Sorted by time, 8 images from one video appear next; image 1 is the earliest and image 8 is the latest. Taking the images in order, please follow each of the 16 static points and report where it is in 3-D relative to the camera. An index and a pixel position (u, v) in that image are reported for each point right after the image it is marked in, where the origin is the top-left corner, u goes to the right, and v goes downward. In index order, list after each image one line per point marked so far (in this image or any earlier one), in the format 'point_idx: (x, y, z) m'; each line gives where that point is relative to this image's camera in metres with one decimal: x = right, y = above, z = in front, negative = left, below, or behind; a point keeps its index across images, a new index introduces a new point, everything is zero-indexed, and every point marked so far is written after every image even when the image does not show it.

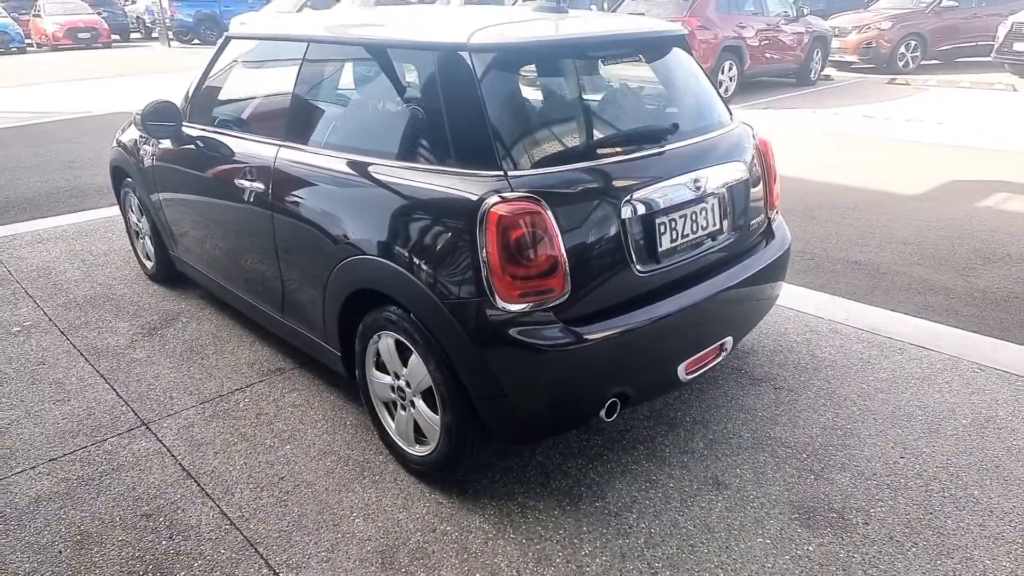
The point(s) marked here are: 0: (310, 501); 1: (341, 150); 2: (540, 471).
0: (-0.7, -0.8, +2.6) m
1: (-0.6, +0.6, +2.8) m
2: (+0.1, -0.7, +2.7) m
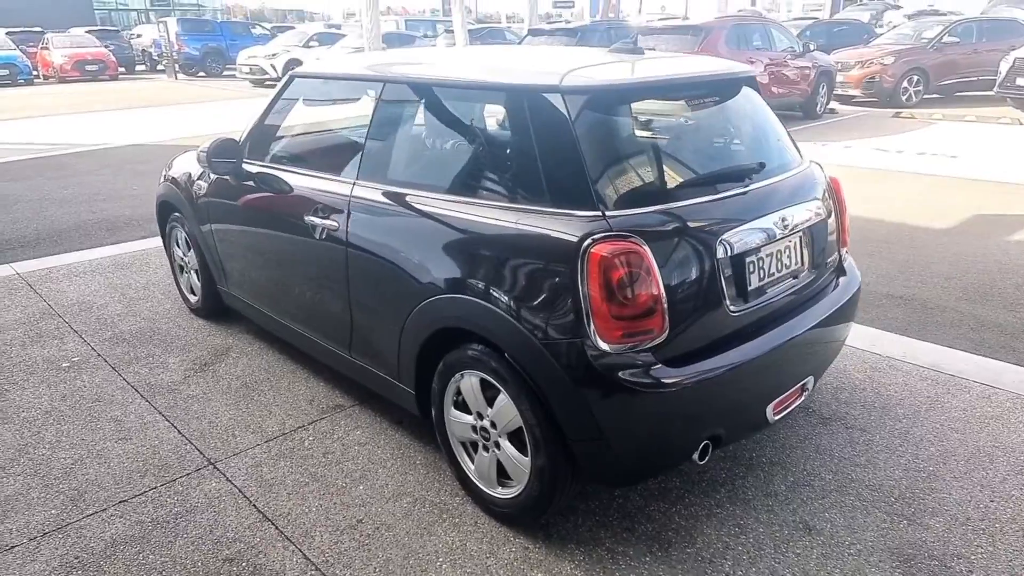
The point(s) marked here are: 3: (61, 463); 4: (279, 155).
0: (-0.4, -0.9, +2.5) m
1: (-0.3, +0.4, +2.8) m
2: (+0.4, -0.9, +2.6) m
3: (-2.0, -0.8, +3.0) m
4: (-1.2, +0.7, +3.7) m
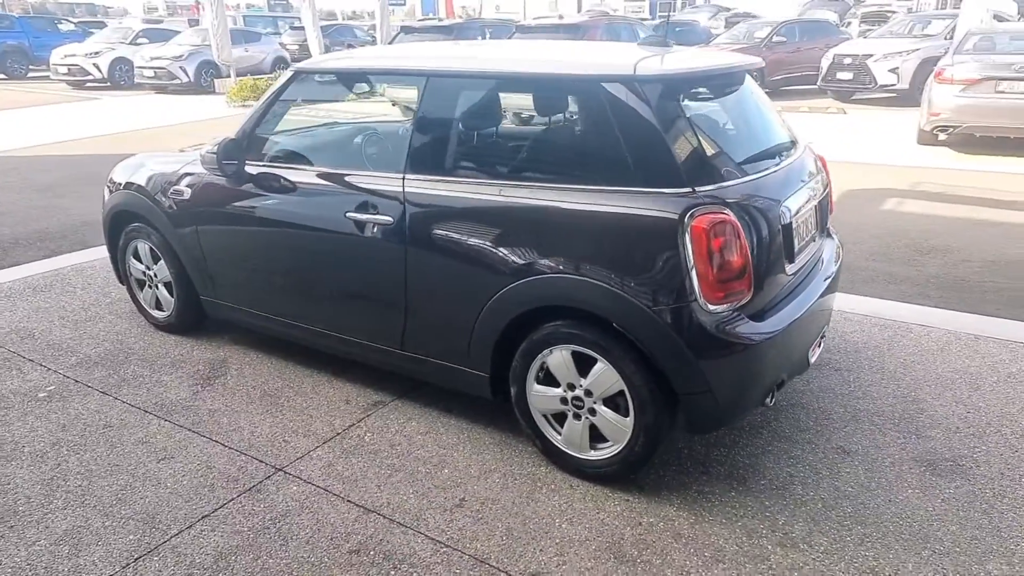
0: (0.0, -0.9, +2.6) m
1: (-0.1, +0.5, +2.9) m
2: (+0.8, -0.7, +2.9) m
3: (-1.7, -0.8, +2.8) m
4: (-1.2, +0.7, +3.7) m
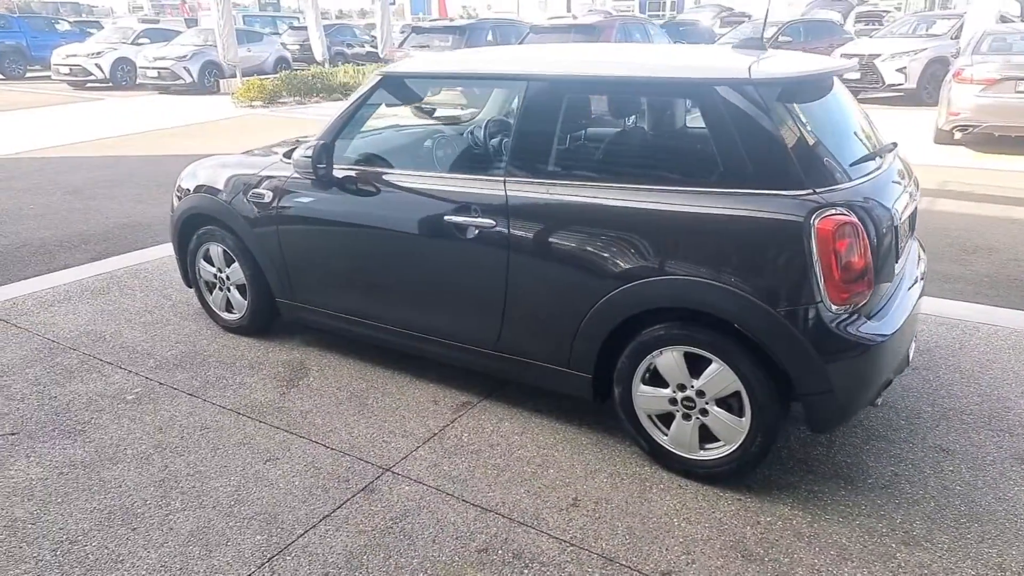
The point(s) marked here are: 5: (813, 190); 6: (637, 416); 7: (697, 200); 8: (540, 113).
0: (+0.4, -0.9, +2.7) m
1: (+0.4, +0.5, +3.0) m
2: (+1.2, -0.8, +3.0) m
3: (-1.2, -0.9, +2.9) m
4: (-0.7, +0.7, +3.7) m
5: (+1.2, +0.4, +2.6) m
6: (+0.5, -0.6, +3.0) m
7: (+0.7, +0.3, +2.7) m
8: (+0.1, +0.8, +3.1) m
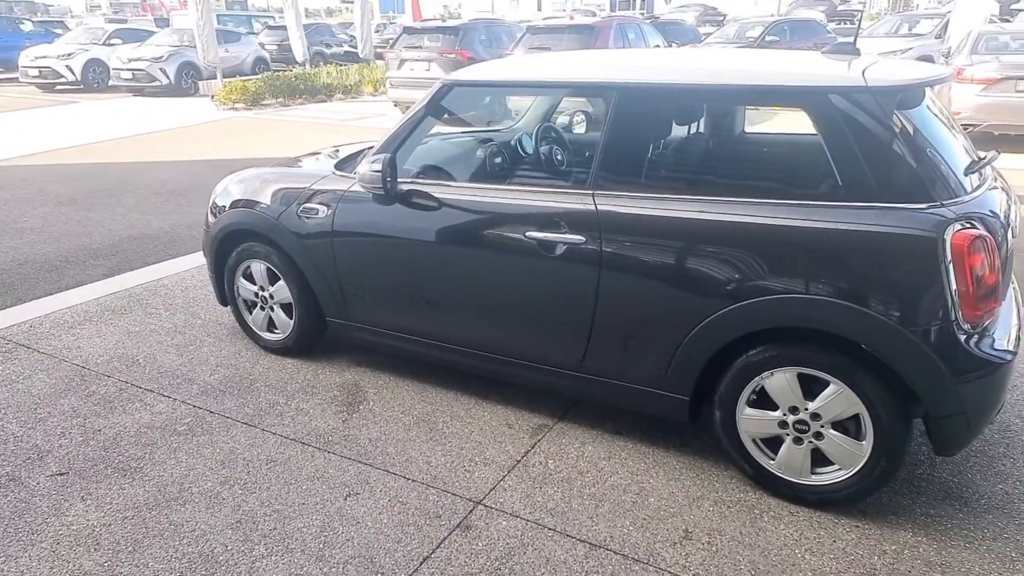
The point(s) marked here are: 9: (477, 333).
0: (+0.9, -1.0, +2.6) m
1: (+0.8, +0.4, +2.8) m
2: (+1.7, -0.8, +2.9) m
3: (-0.8, -1.0, +2.7) m
4: (-0.4, +0.6, +3.5) m
5: (+1.6, +0.3, +2.5) m
6: (+0.9, -0.6, +2.8) m
7: (+1.1, +0.3, +2.6) m
8: (+0.5, +0.7, +3.0) m
9: (-0.2, -0.2, +3.4) m
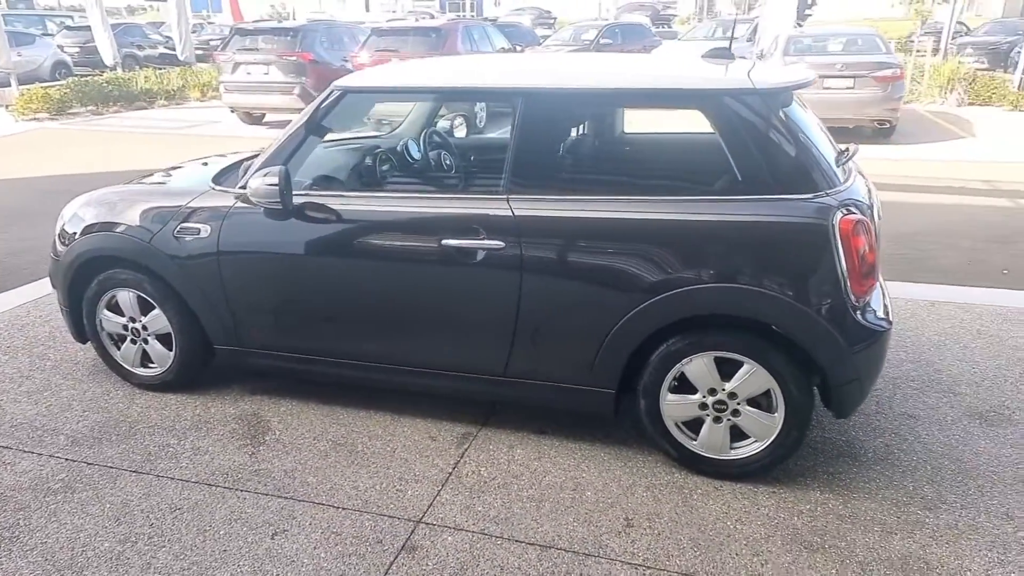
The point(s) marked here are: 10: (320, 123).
0: (+0.7, -0.9, +2.7) m
1: (+0.4, +0.4, +2.9) m
2: (+1.4, -0.7, +3.2) m
3: (-1.0, -1.1, +2.4) m
4: (-0.9, +0.5, +3.4) m
5: (+1.3, +0.4, +2.8) m
6: (+0.7, -0.6, +3.0) m
7: (+0.8, +0.3, +2.8) m
8: (+0.1, +0.7, +3.0) m
9: (-0.6, -0.3, +3.3) m
10: (-1.0, +0.8, +3.4) m
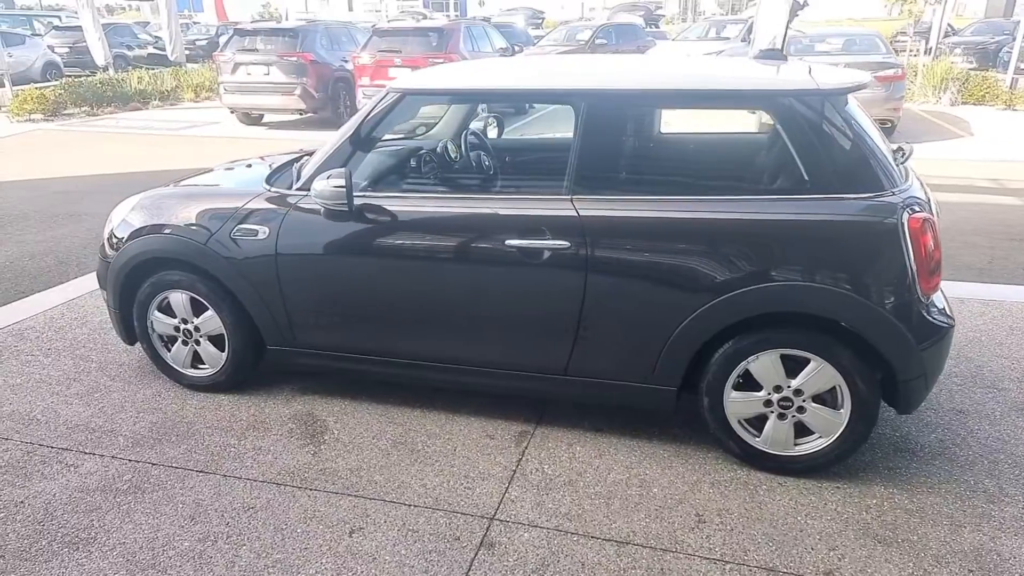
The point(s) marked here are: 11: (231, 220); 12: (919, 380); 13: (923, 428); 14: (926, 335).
0: (+1.0, -0.9, +2.7) m
1: (+0.7, +0.4, +3.0) m
2: (+1.6, -0.7, +3.2) m
3: (-0.7, -1.1, +2.5) m
4: (-0.6, +0.5, +3.4) m
5: (+1.5, +0.4, +2.8) m
6: (+1.0, -0.6, +3.0) m
7: (+1.1, +0.3, +2.8) m
8: (+0.4, +0.7, +3.0) m
9: (-0.3, -0.3, +3.4) m
10: (-0.7, +0.8, +3.4) m
11: (-1.5, +0.3, +3.5) m
12: (+1.7, -0.4, +2.8) m
13: (+2.0, -0.7, +3.3) m
14: (+1.7, -0.2, +2.8) m
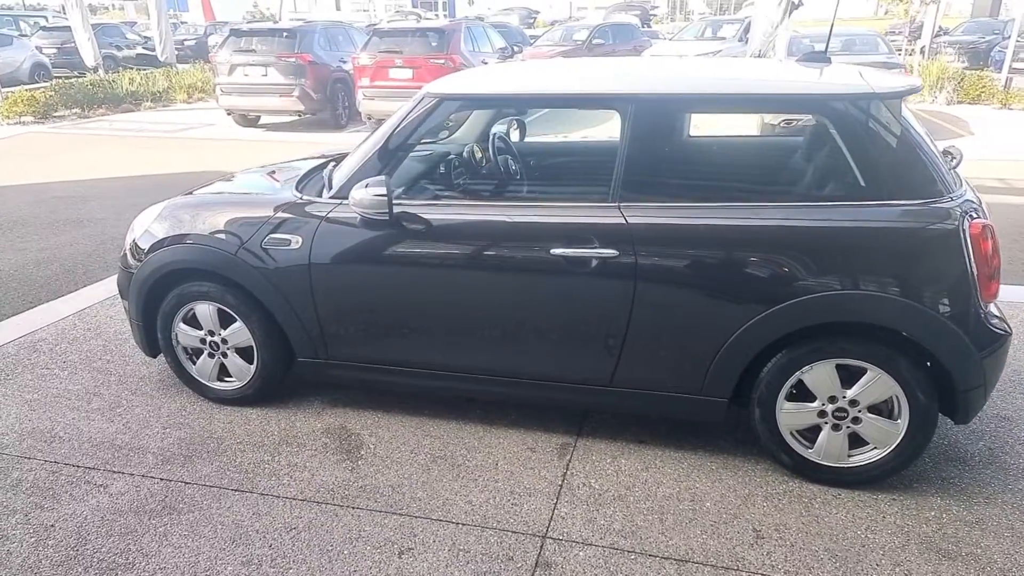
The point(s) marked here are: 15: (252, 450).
0: (+1.2, -1.0, +2.7) m
1: (+0.9, +0.4, +2.9) m
2: (+1.8, -0.8, +3.2) m
3: (-0.5, -1.1, +2.4) m
4: (-0.4, +0.5, +3.3) m
5: (+1.7, +0.4, +2.8) m
6: (+1.2, -0.6, +2.9) m
7: (+1.3, +0.3, +2.8) m
8: (+0.6, +0.7, +3.0) m
9: (-0.1, -0.3, +3.3) m
10: (-0.5, +0.8, +3.3) m
11: (-1.3, +0.3, +3.4) m
12: (+1.9, -0.4, +2.8) m
13: (+2.2, -0.7, +3.3) m
14: (+1.9, -0.2, +2.7) m
15: (-1.3, -0.8, +3.3) m
